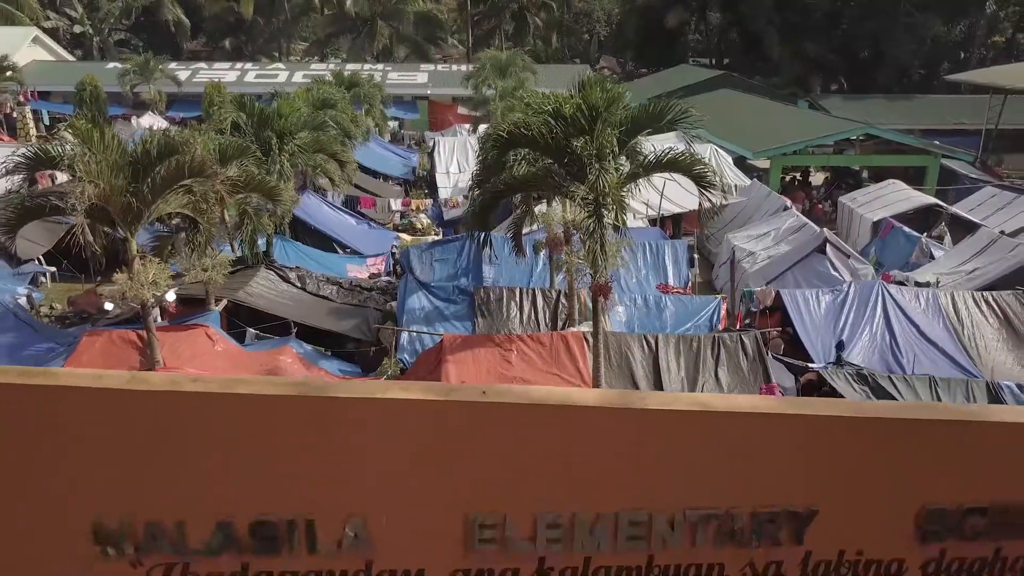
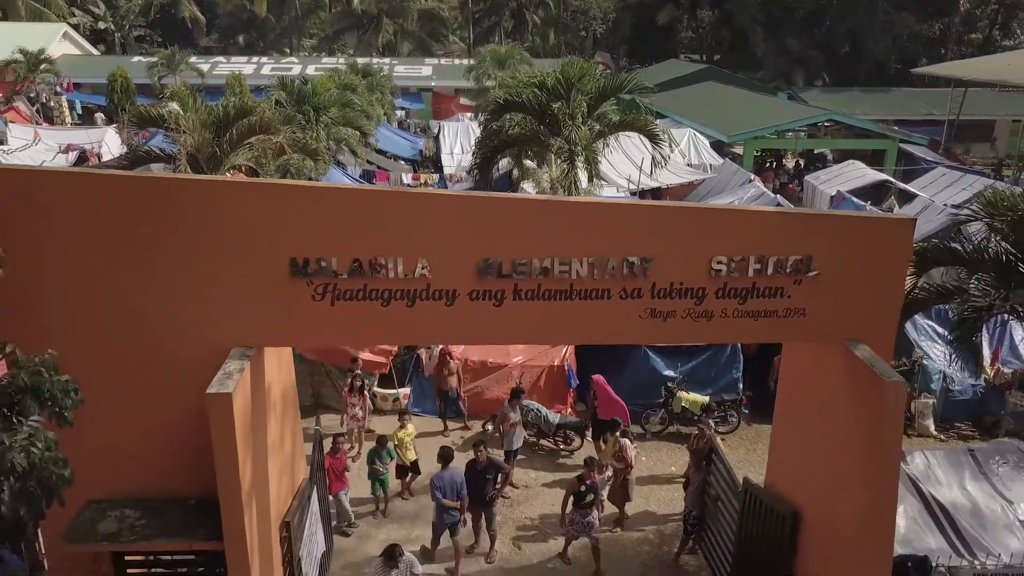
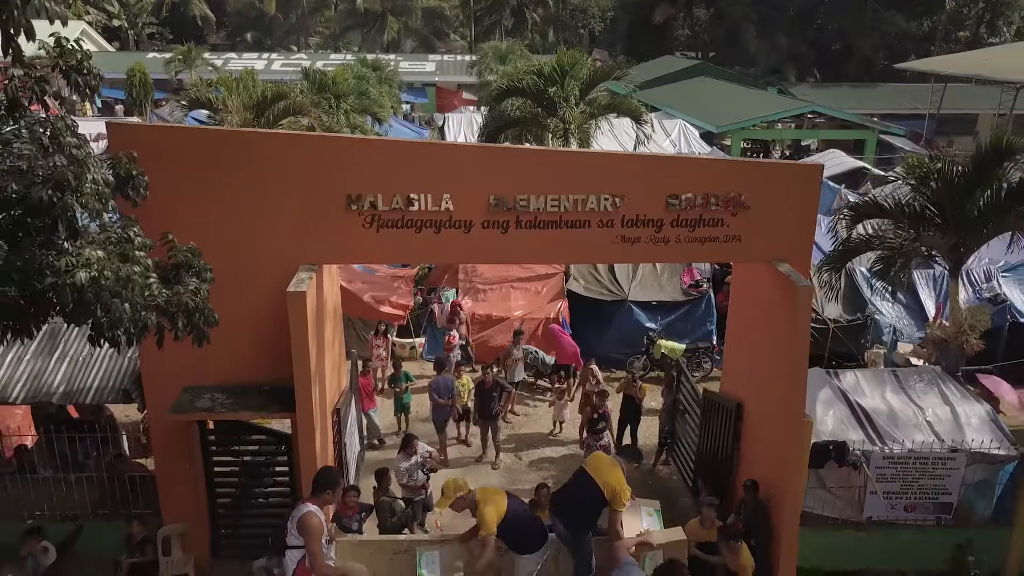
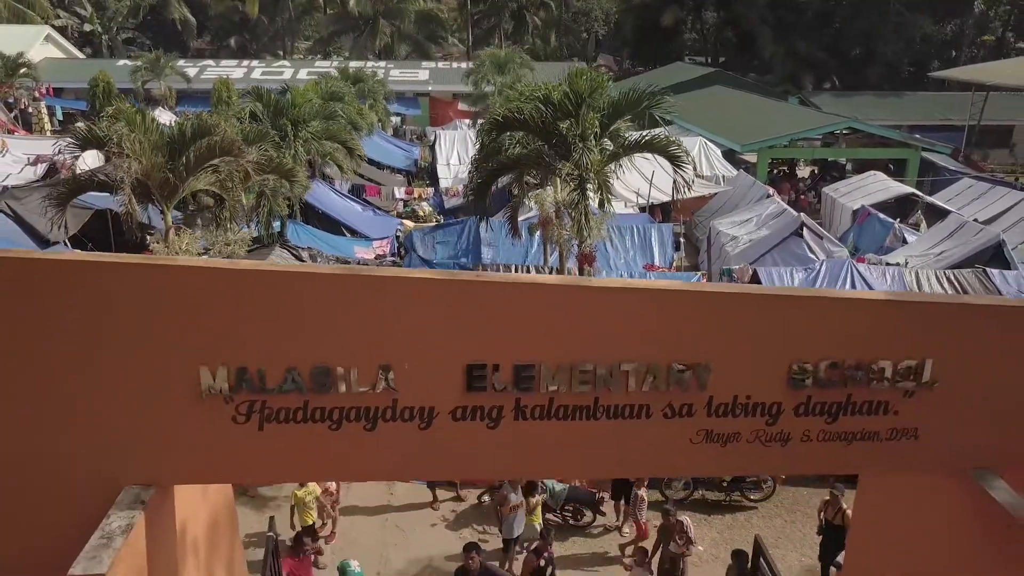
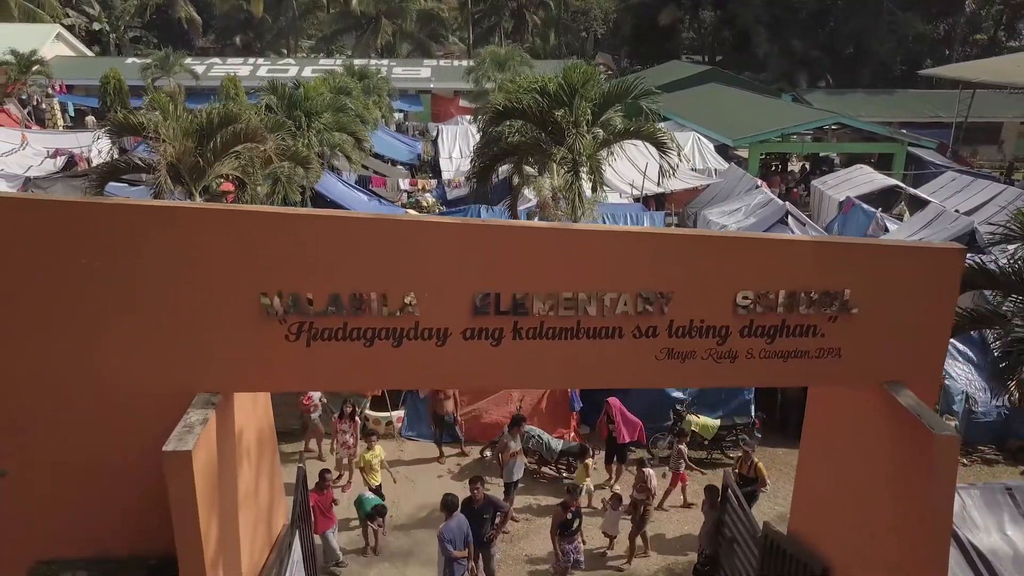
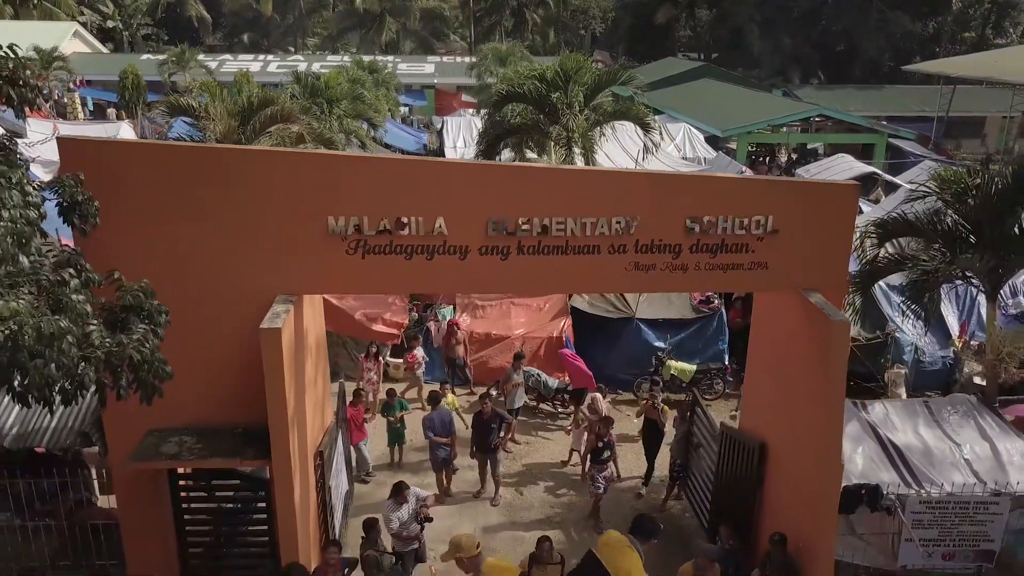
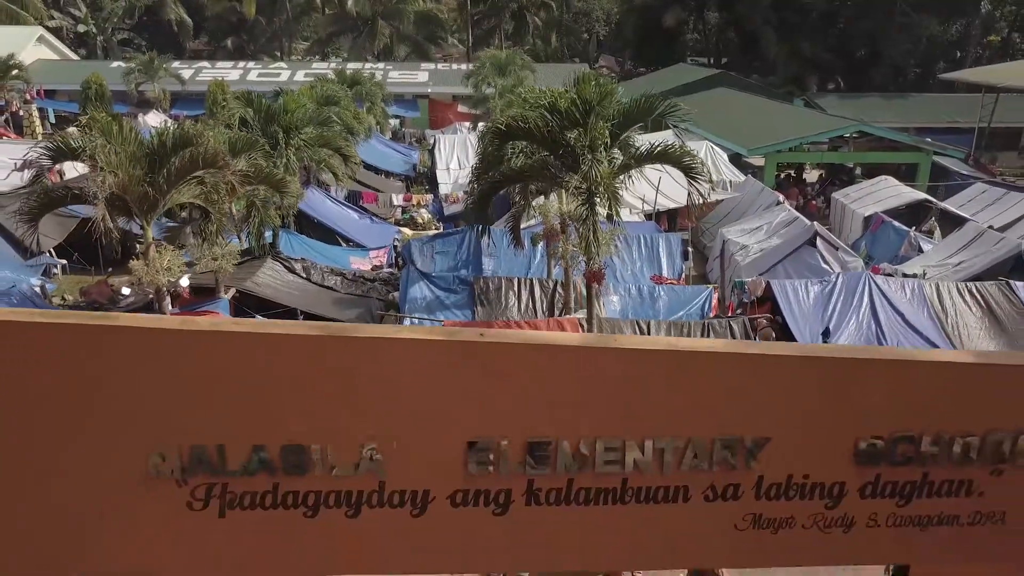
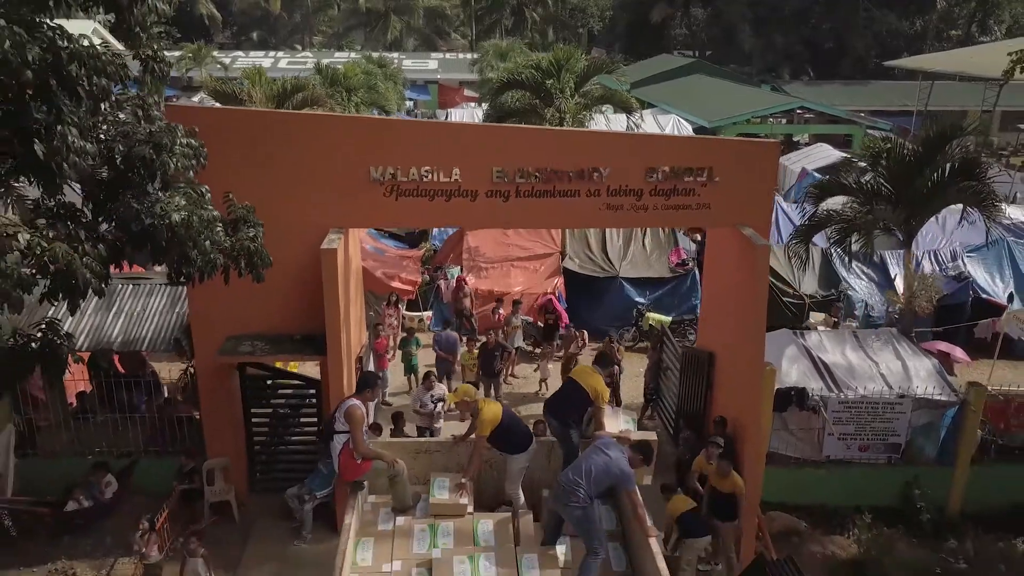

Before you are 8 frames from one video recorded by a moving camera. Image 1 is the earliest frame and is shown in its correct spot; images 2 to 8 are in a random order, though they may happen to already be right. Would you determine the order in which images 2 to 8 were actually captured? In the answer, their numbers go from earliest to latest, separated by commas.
7, 4, 5, 2, 6, 3, 8
